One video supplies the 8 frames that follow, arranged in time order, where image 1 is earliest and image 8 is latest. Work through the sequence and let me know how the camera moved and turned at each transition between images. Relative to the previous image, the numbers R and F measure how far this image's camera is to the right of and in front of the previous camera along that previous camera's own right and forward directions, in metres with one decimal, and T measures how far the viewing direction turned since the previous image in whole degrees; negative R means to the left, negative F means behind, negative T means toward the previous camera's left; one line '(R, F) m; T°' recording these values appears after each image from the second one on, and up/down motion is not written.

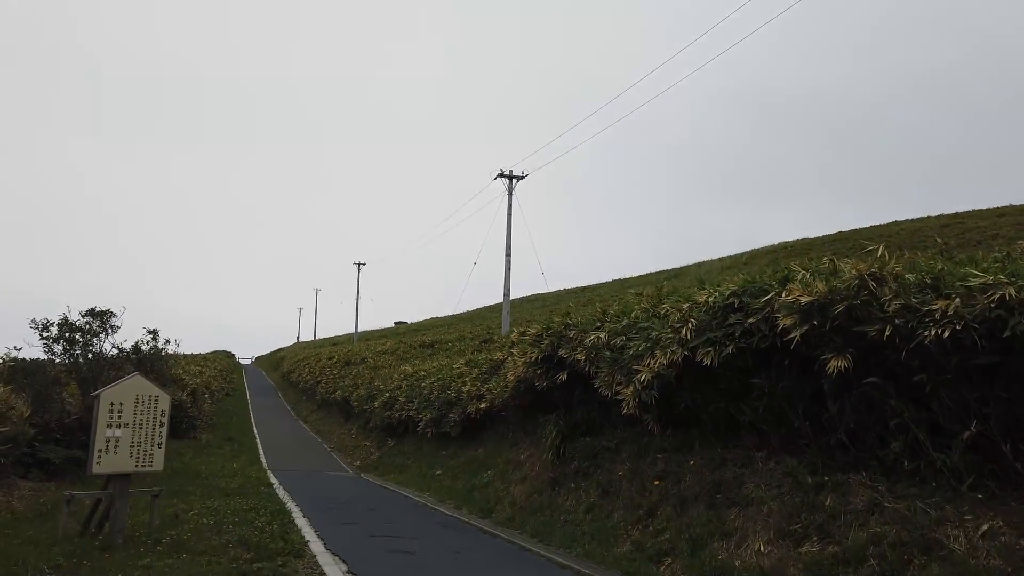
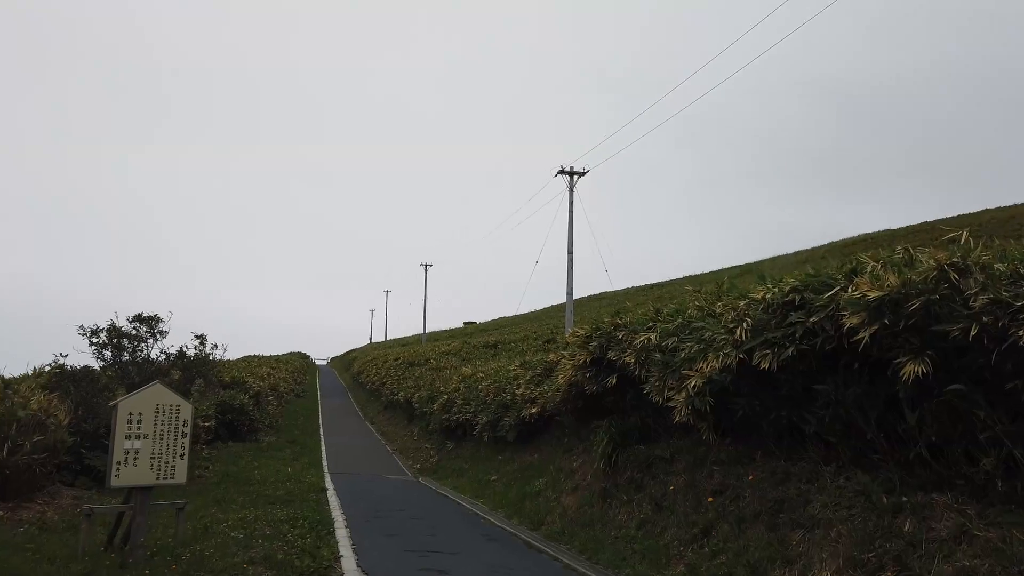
(+0.3, +0.5) m; -5°
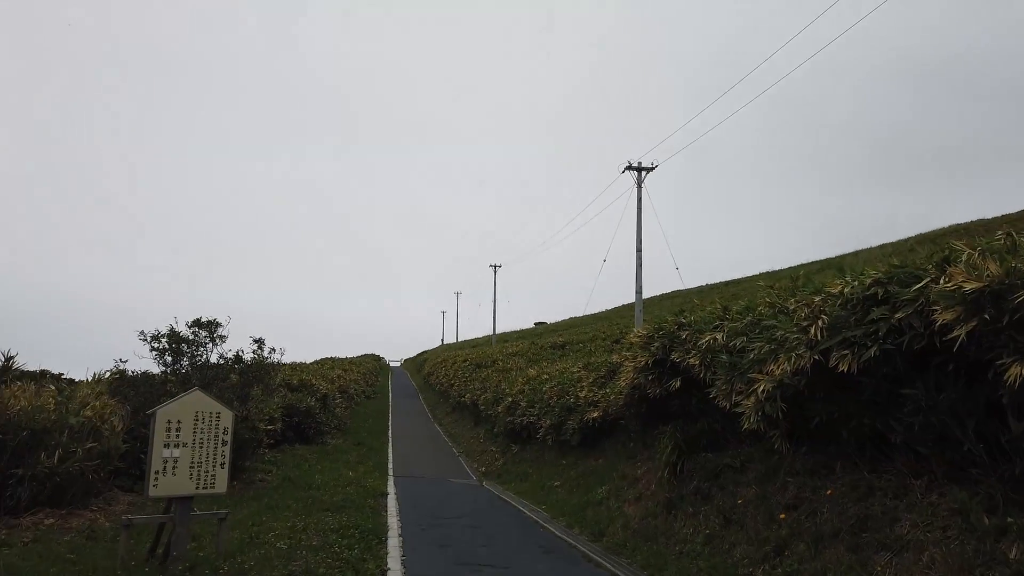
(+0.2, +0.4) m; -5°
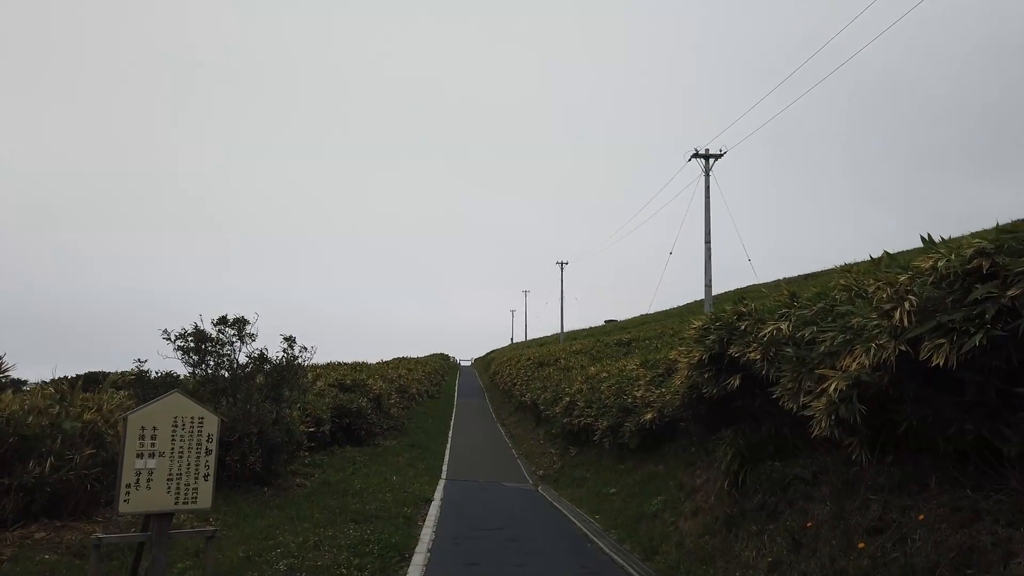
(+0.4, +0.9) m; -5°
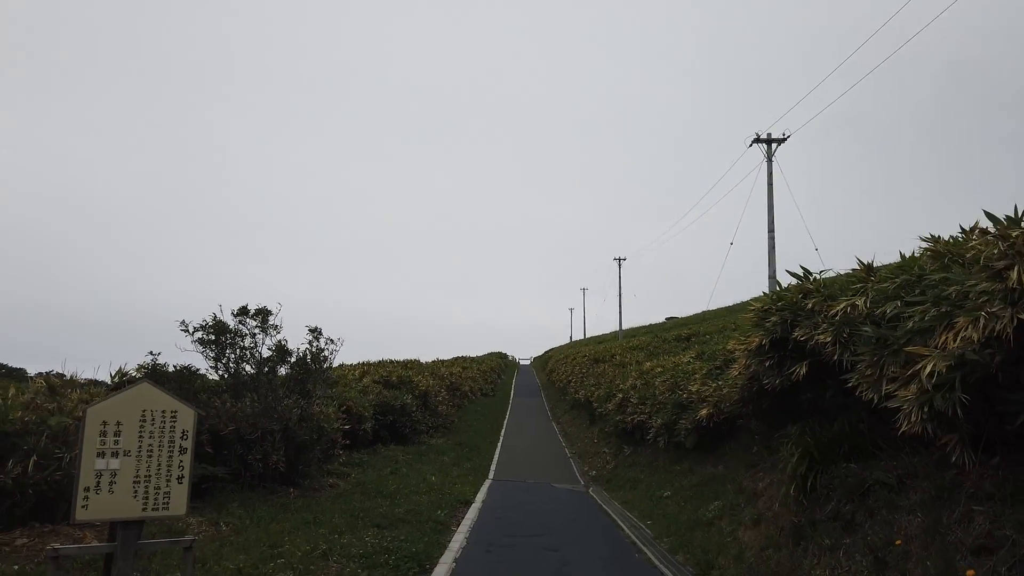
(+0.3, +0.8) m; -4°
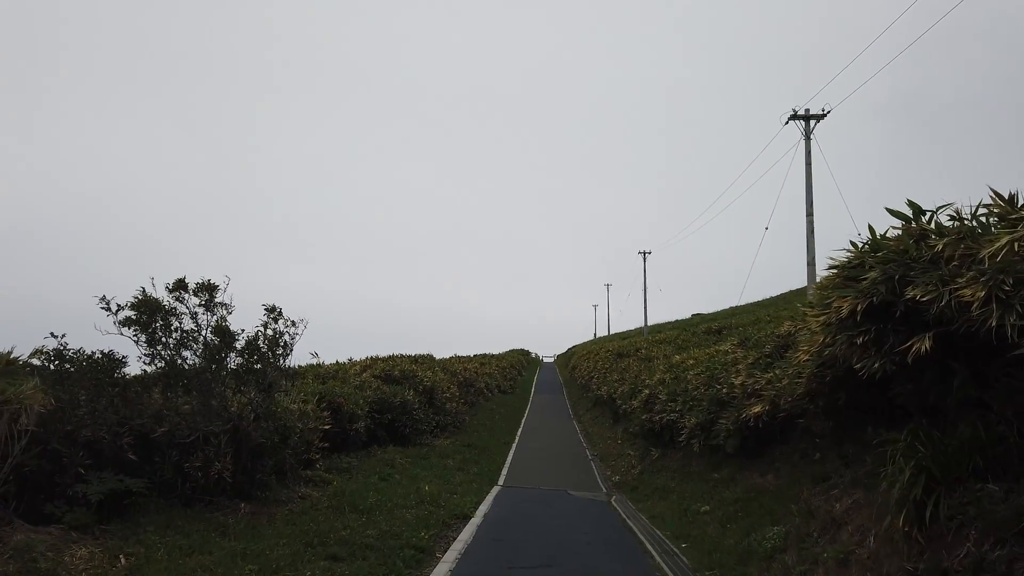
(+0.2, +1.8) m; -2°
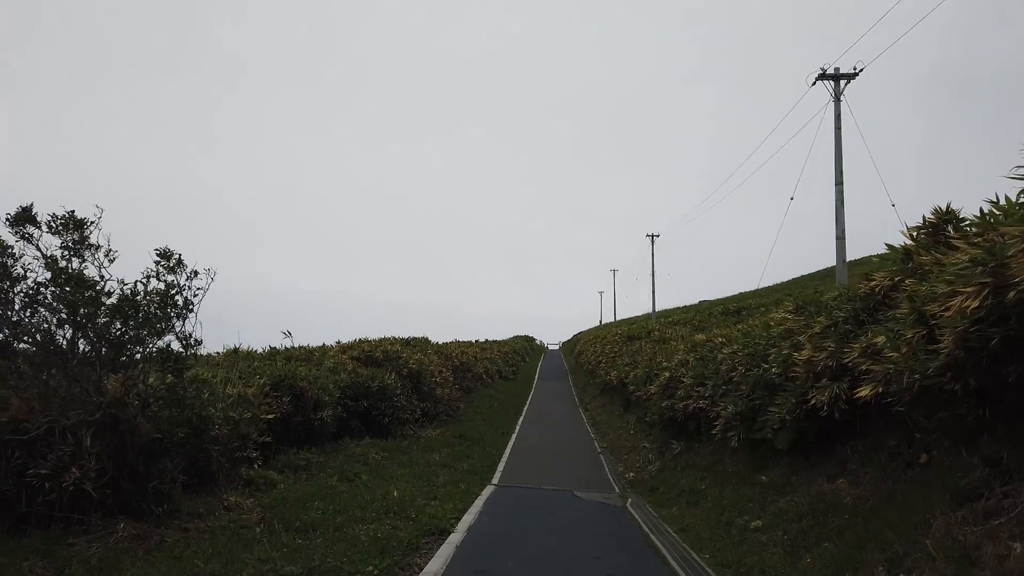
(+0.1, +2.2) m; 0°
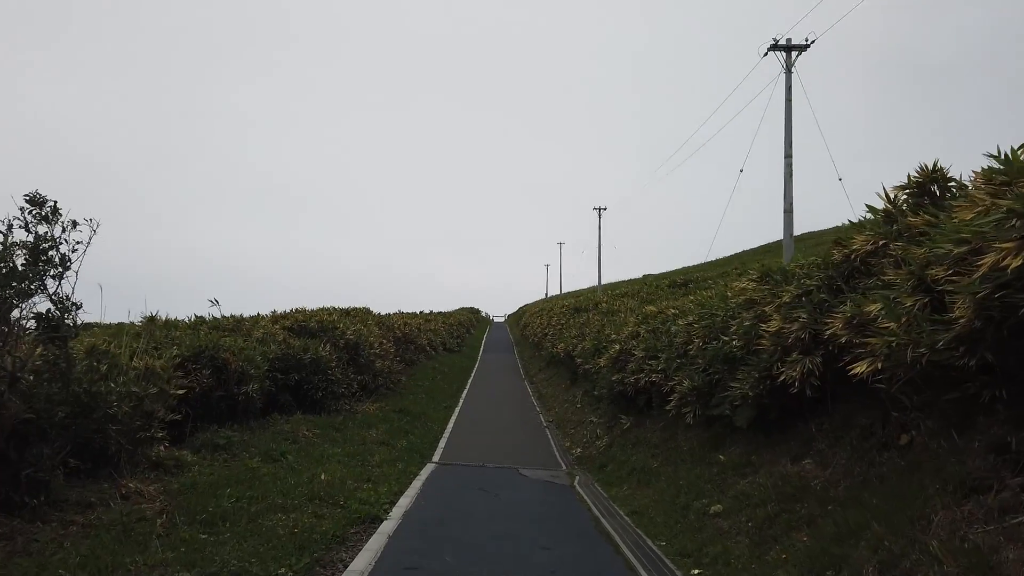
(0.0, +0.7) m; +4°
